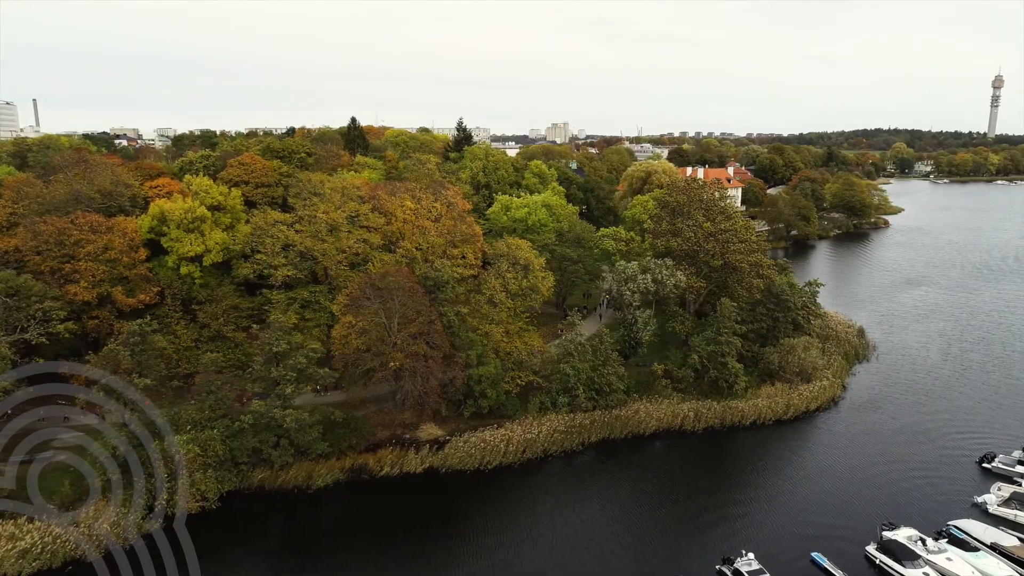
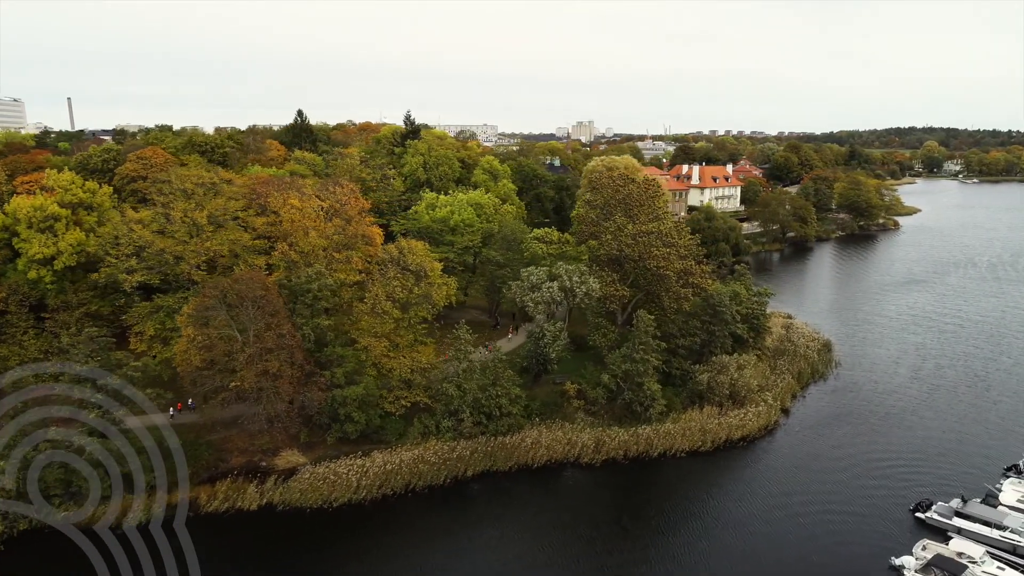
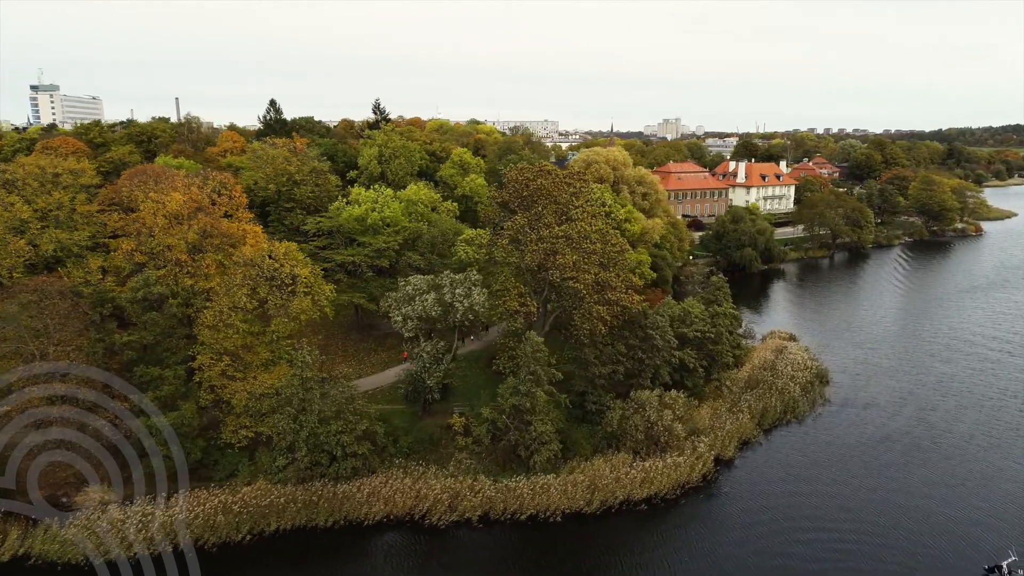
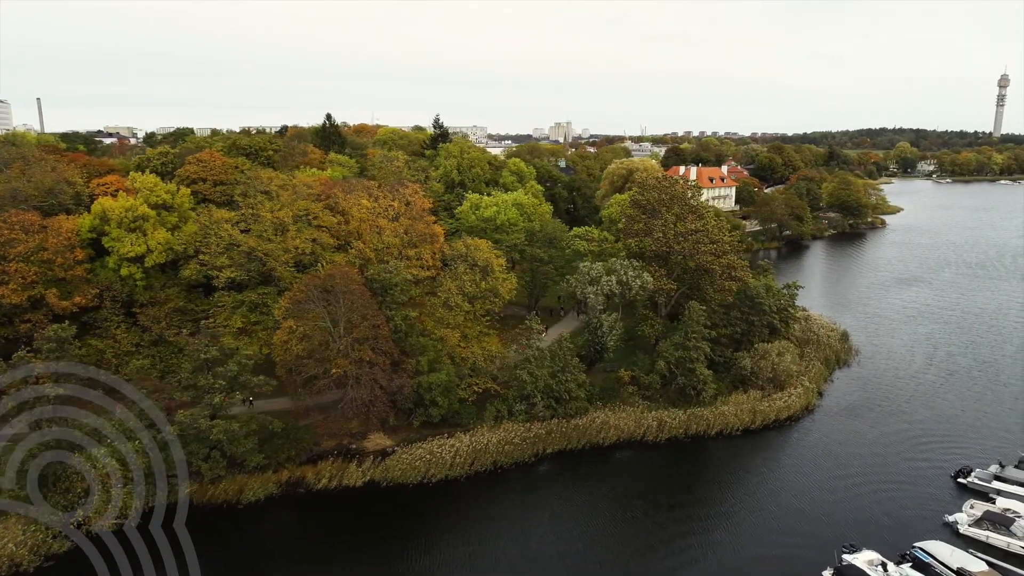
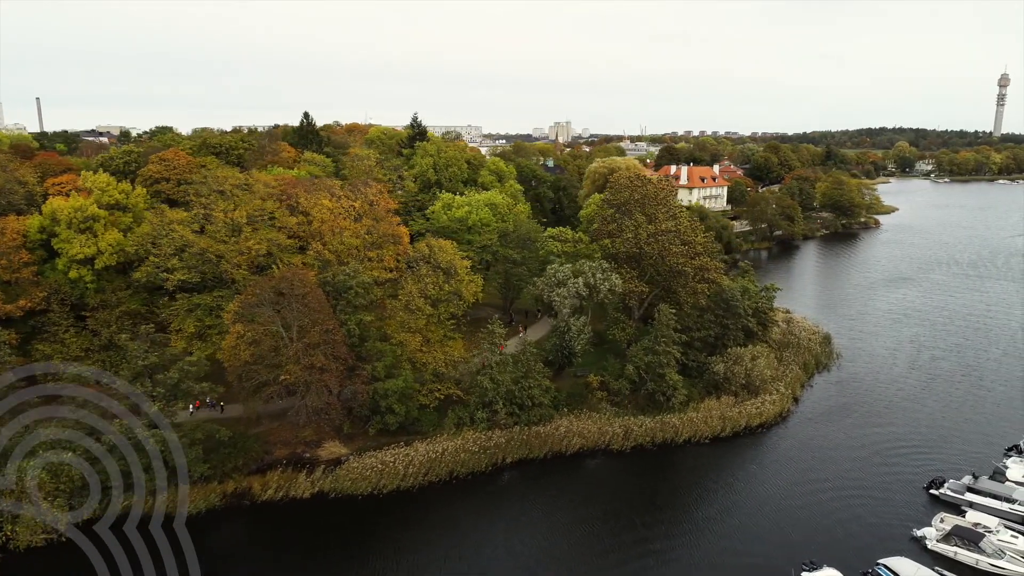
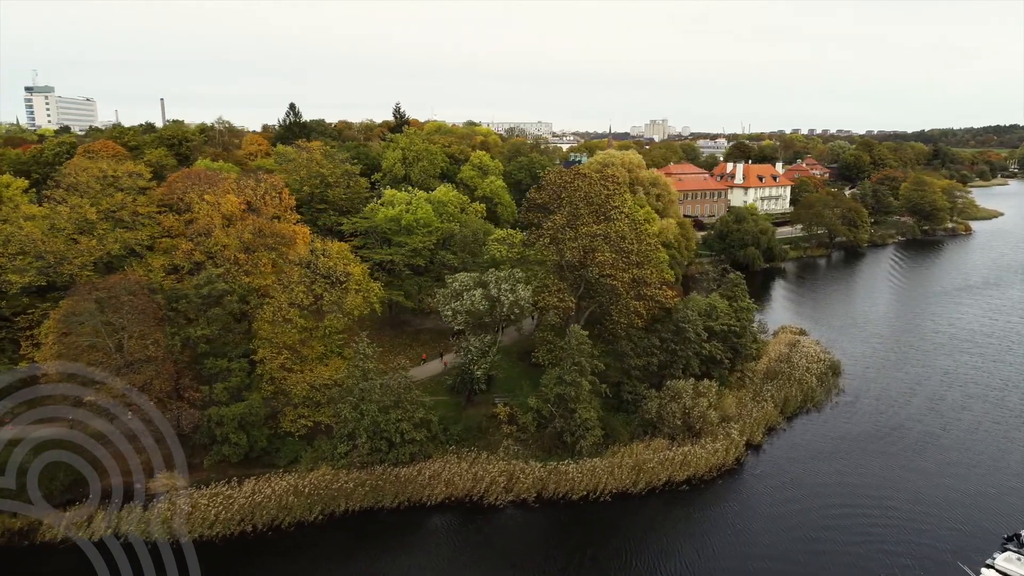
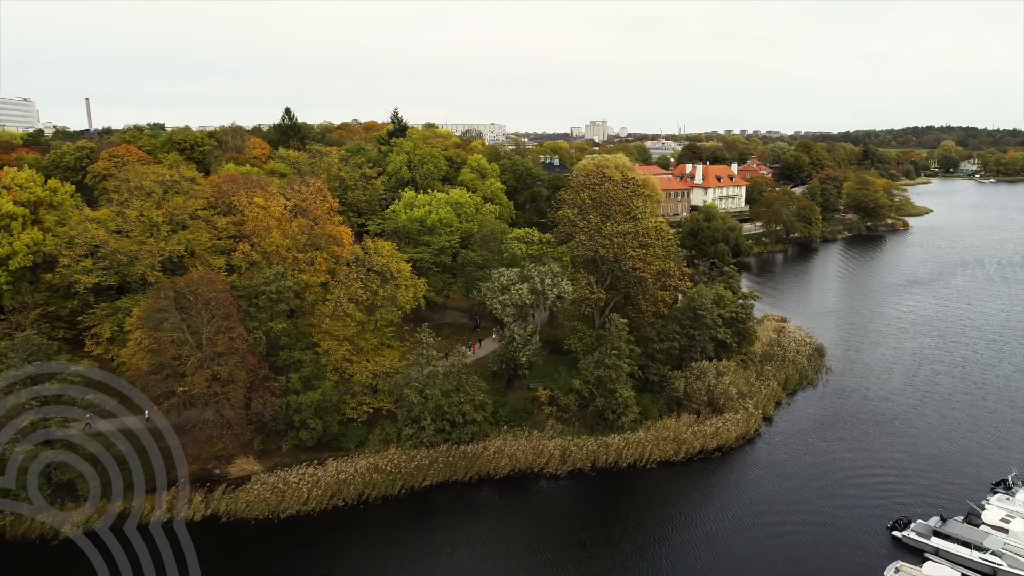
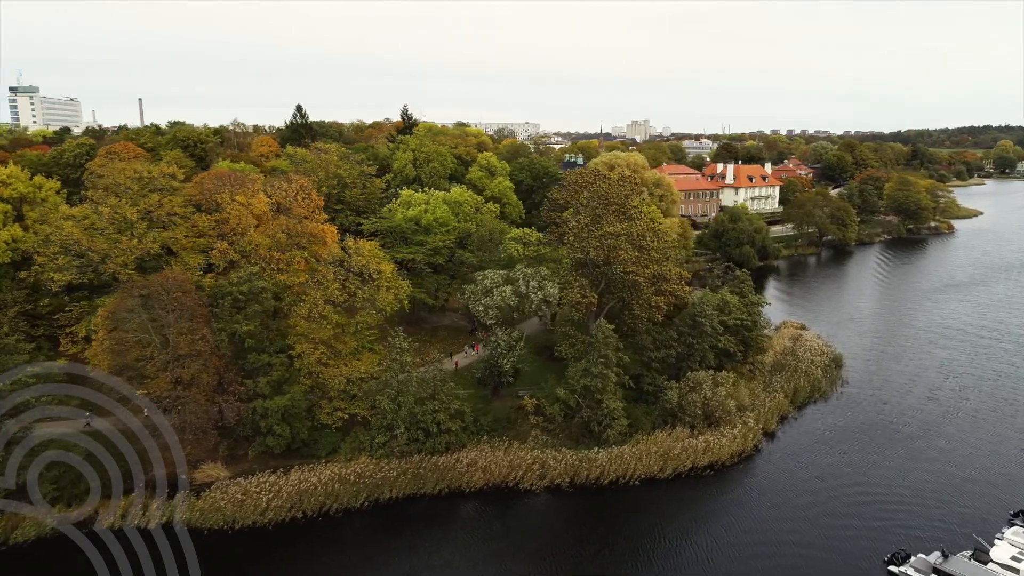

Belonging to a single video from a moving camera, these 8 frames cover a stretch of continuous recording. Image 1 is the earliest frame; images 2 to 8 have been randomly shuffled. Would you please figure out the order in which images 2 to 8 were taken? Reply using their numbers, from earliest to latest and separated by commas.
4, 5, 2, 7, 8, 6, 3
